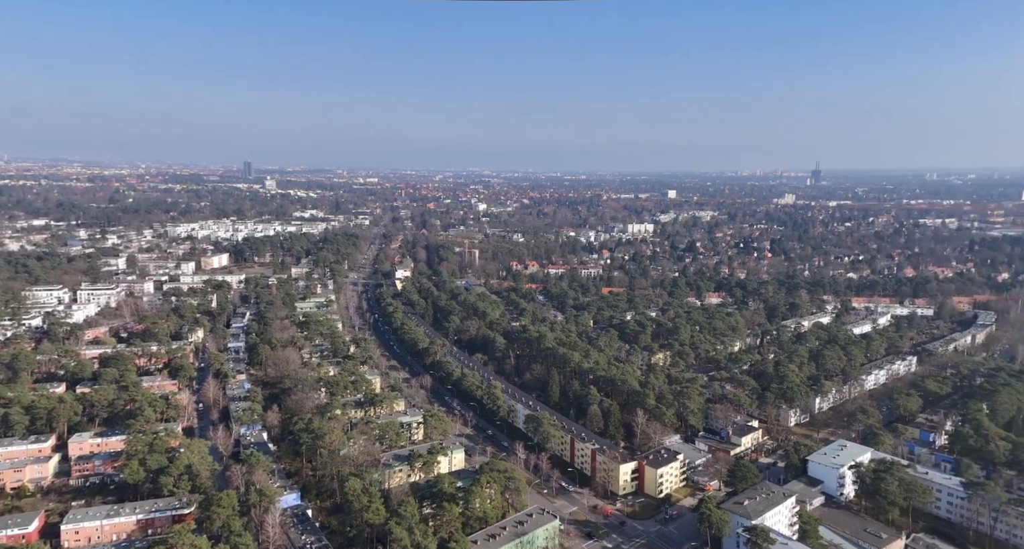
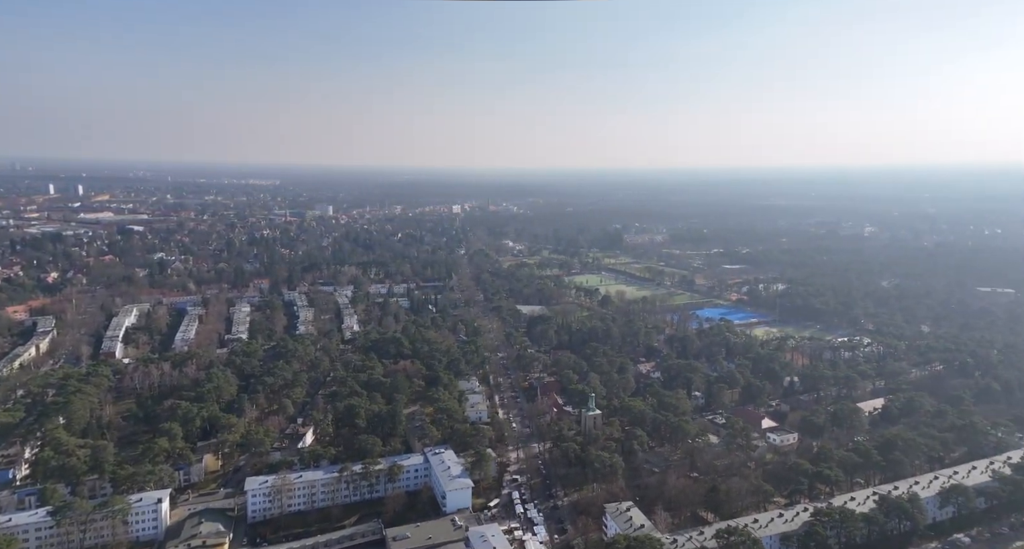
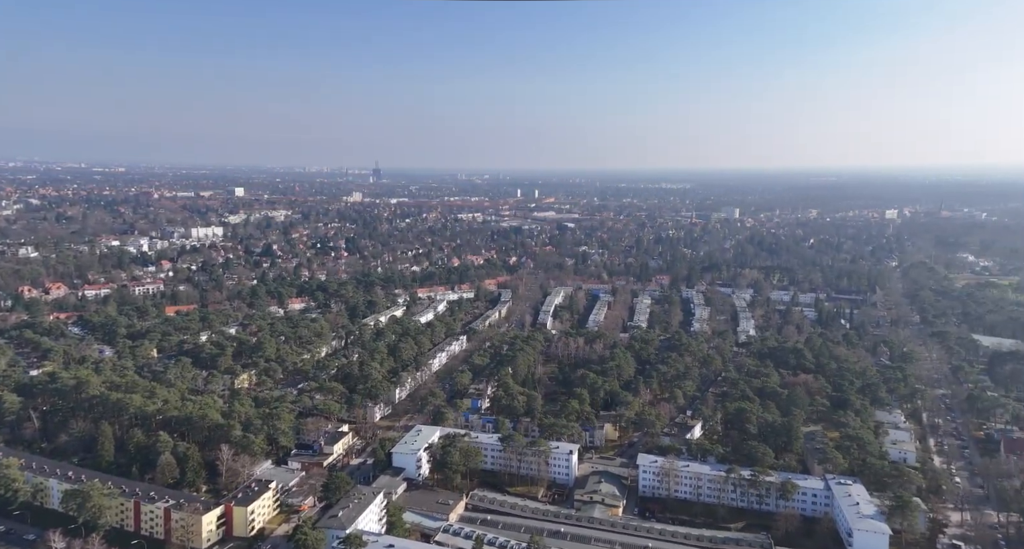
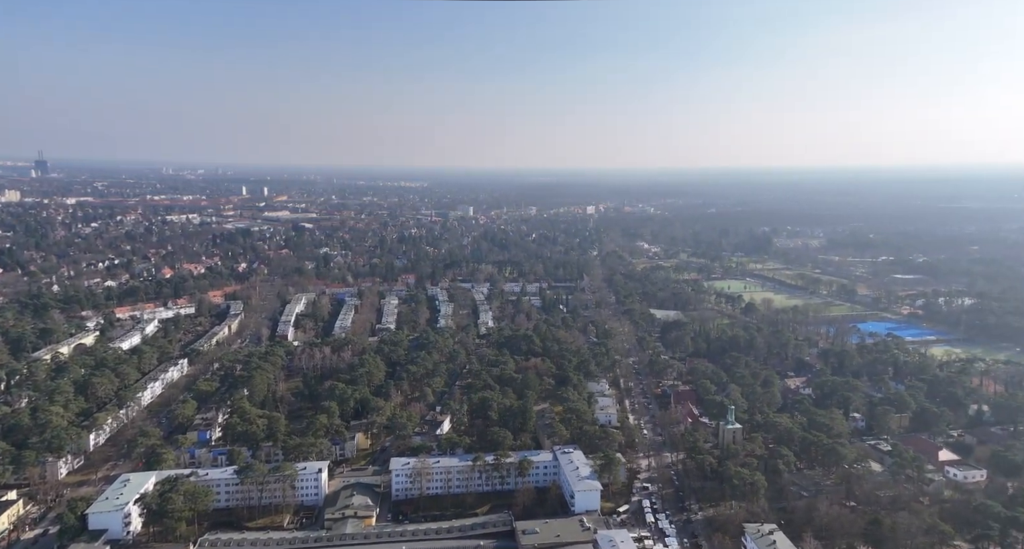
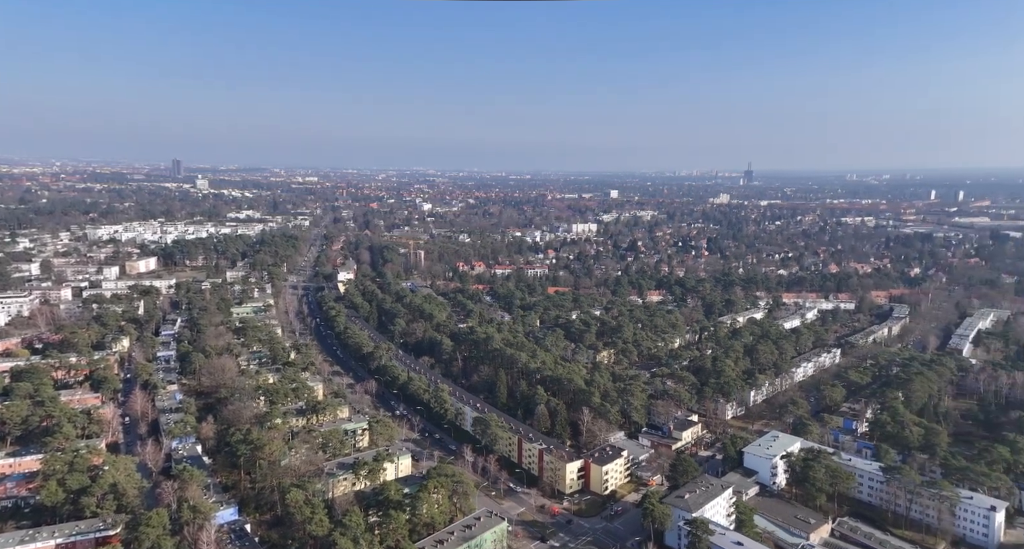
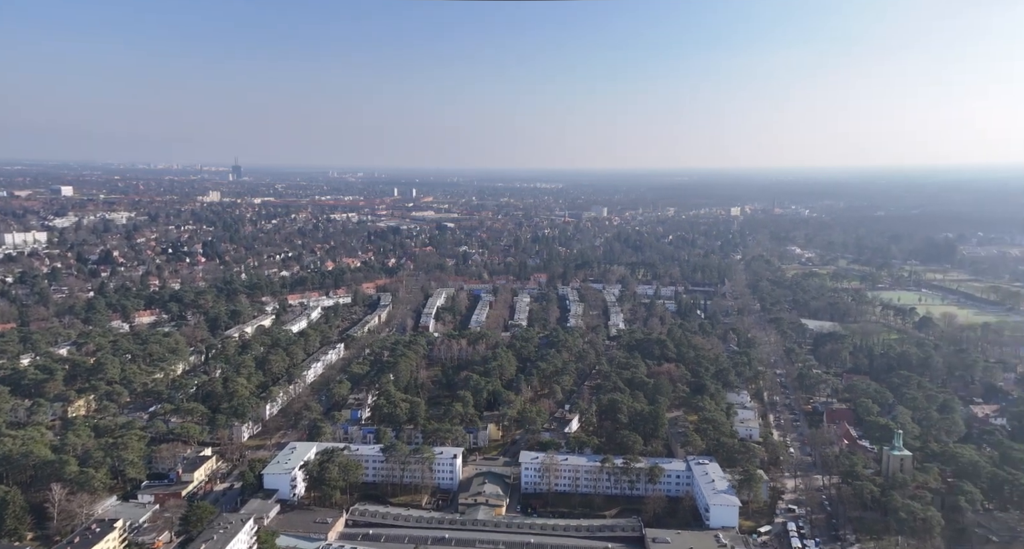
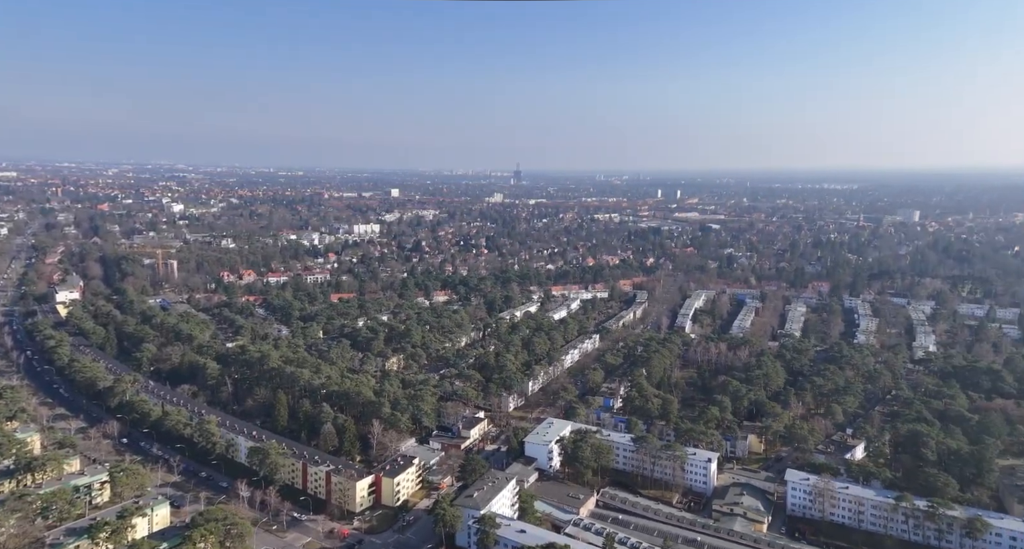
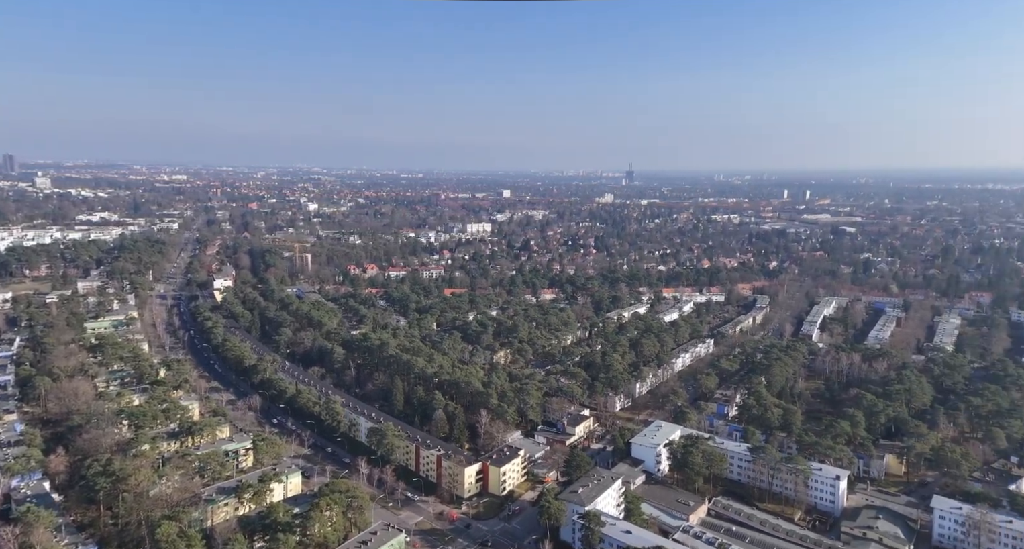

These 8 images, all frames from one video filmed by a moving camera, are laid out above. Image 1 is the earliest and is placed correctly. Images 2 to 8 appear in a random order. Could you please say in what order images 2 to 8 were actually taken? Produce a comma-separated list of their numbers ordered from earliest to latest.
5, 8, 7, 3, 6, 4, 2
